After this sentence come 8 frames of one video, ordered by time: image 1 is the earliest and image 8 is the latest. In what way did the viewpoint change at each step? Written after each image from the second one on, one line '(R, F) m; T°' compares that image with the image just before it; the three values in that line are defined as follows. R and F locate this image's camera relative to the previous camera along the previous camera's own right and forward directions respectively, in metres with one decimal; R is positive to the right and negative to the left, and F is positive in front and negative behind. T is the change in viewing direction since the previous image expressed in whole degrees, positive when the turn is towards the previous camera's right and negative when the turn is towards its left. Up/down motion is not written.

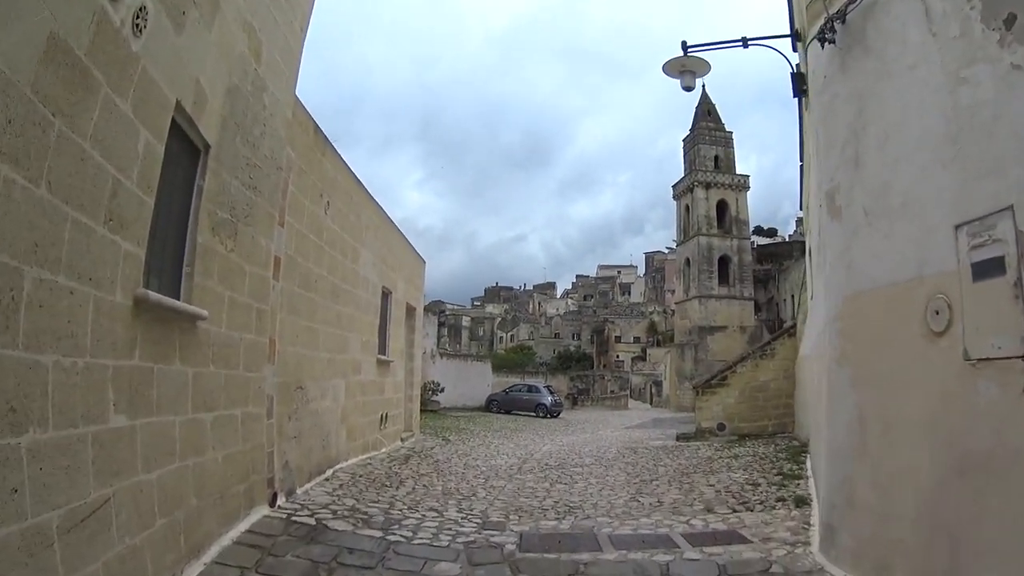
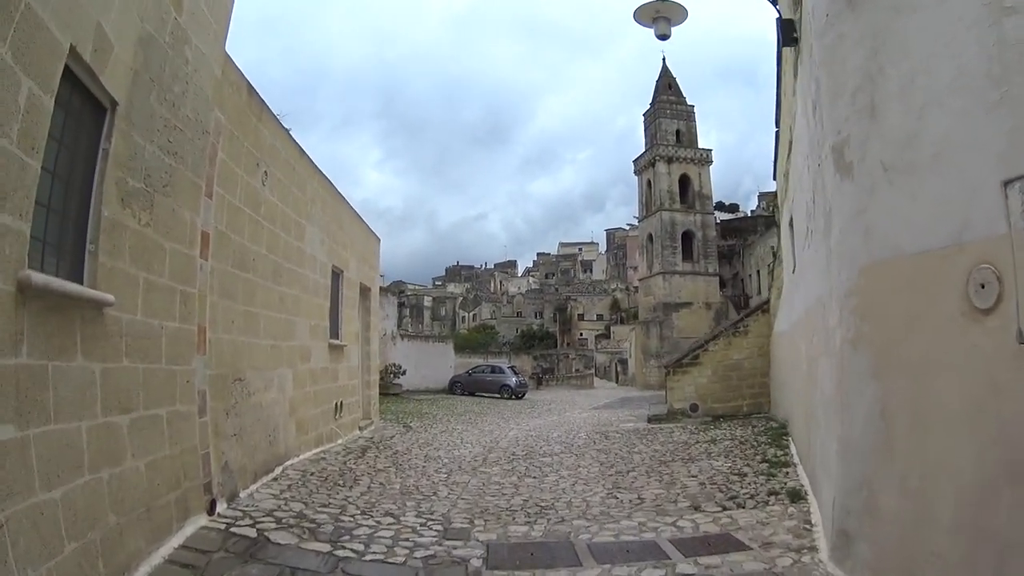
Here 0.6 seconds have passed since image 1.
(0.0, +0.6) m; +3°
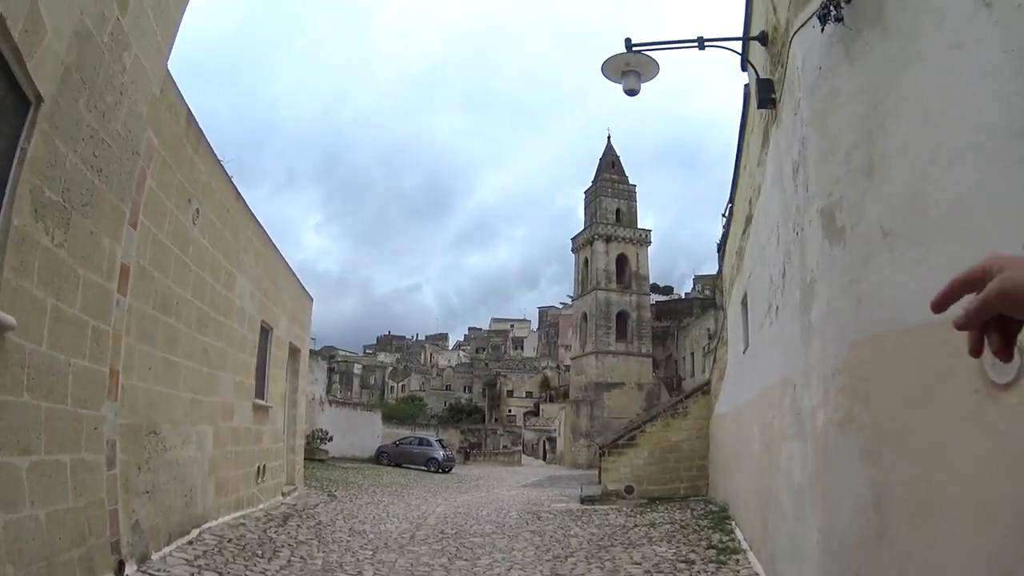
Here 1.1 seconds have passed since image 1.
(-0.1, +0.4) m; +6°
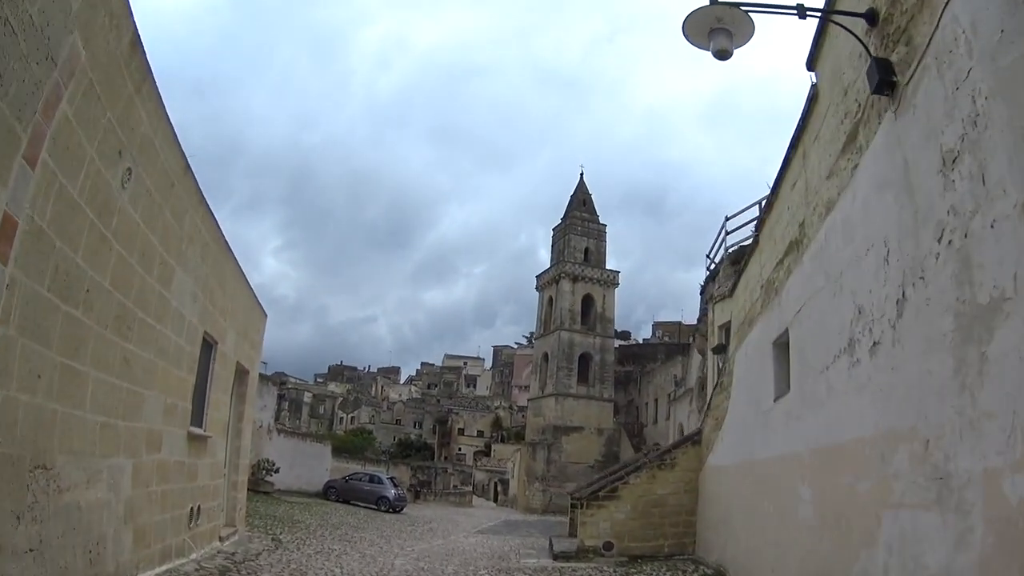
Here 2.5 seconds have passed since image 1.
(-0.4, +1.0) m; +4°
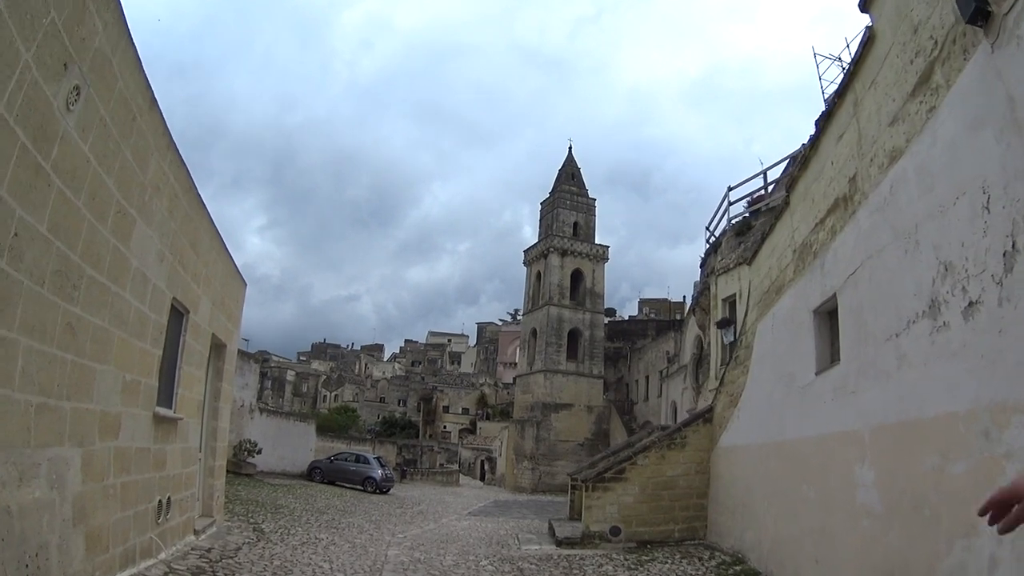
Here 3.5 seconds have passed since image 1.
(-0.3, +0.8) m; +1°
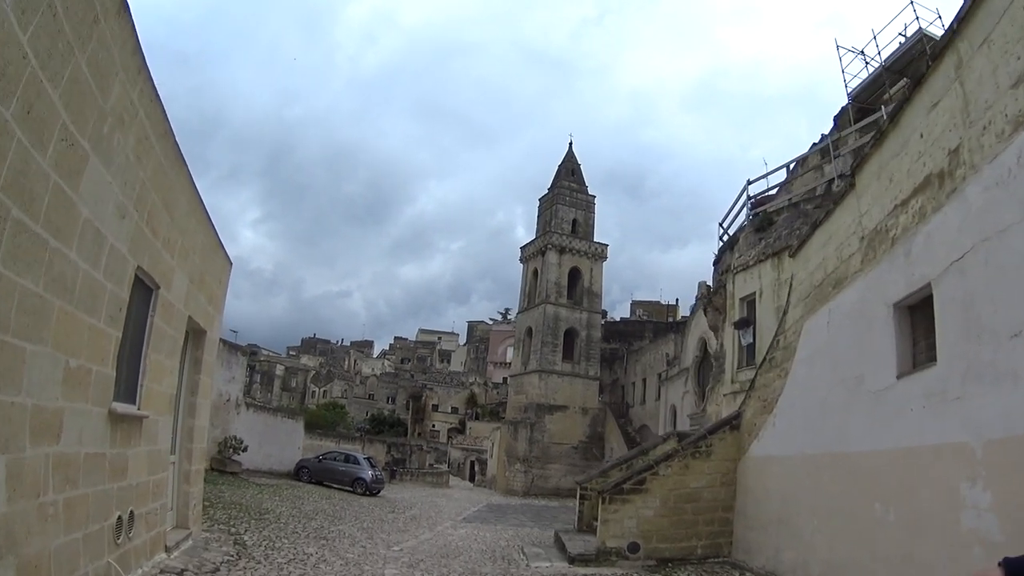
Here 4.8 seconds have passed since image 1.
(-0.4, +0.9) m; +1°
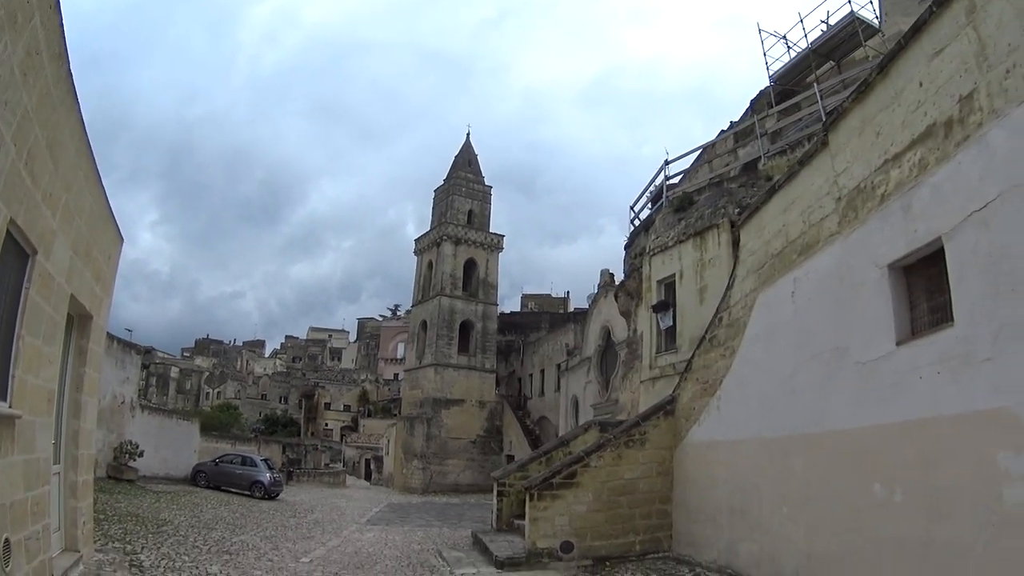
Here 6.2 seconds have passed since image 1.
(-0.7, +0.8) m; +10°
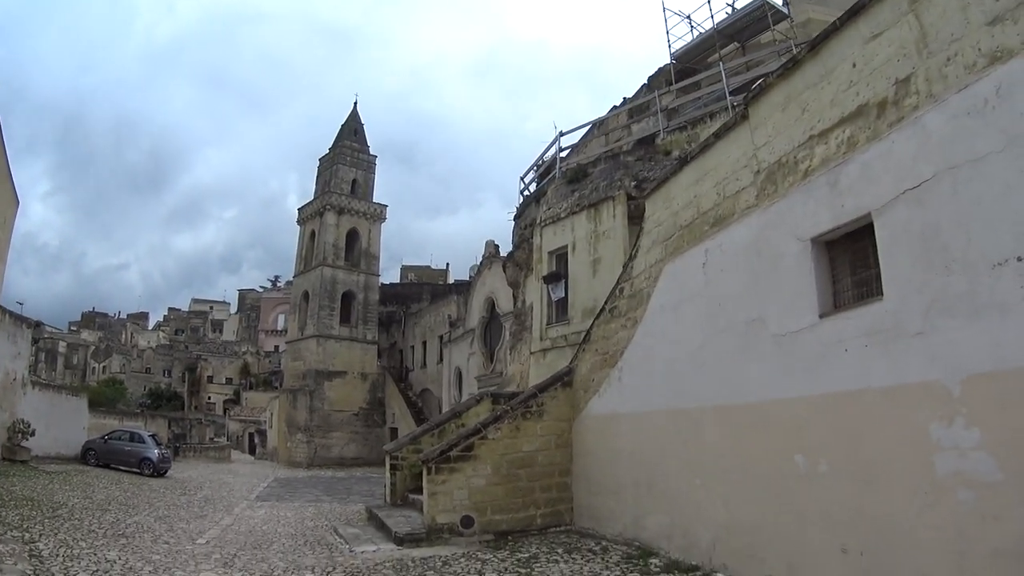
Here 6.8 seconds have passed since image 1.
(-0.7, +0.1) m; +10°
